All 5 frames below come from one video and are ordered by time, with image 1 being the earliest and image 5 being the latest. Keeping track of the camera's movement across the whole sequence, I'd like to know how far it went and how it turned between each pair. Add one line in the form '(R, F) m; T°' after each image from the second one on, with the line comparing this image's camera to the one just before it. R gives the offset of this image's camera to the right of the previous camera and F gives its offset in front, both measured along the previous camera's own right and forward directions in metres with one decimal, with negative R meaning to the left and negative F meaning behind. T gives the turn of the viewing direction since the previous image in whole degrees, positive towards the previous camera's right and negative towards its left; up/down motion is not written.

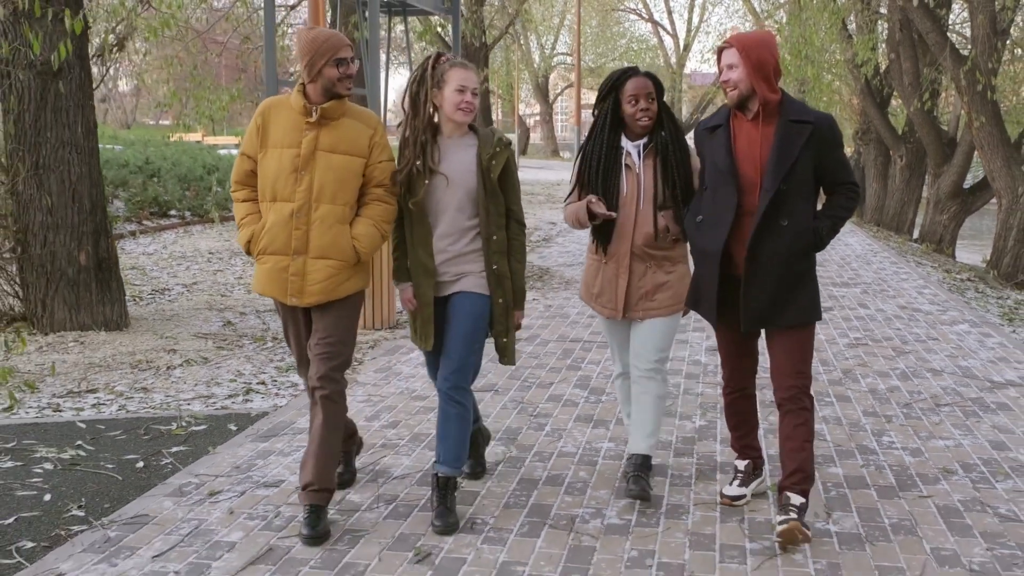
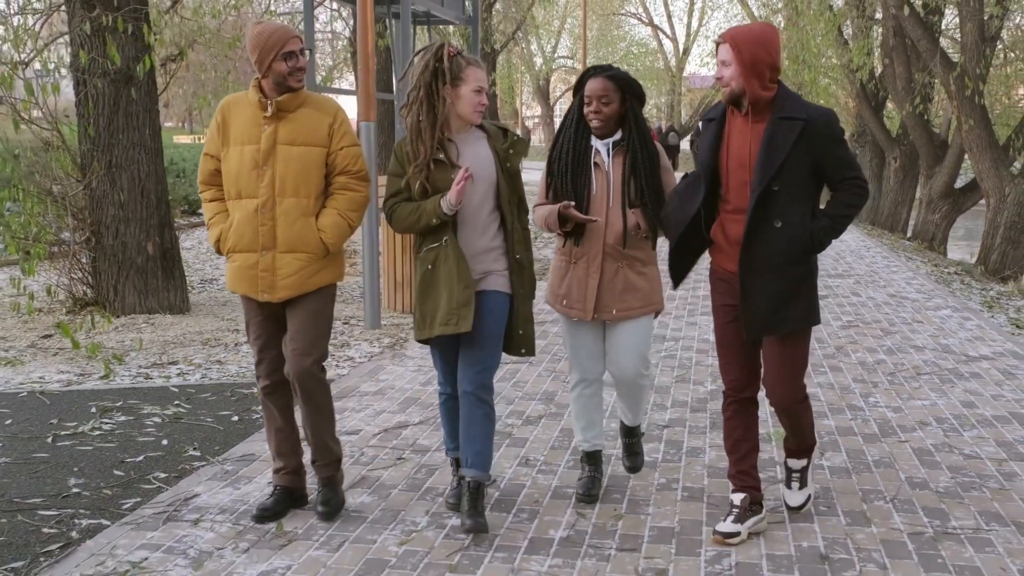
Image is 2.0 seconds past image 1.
(-0.2, -0.7) m; 0°
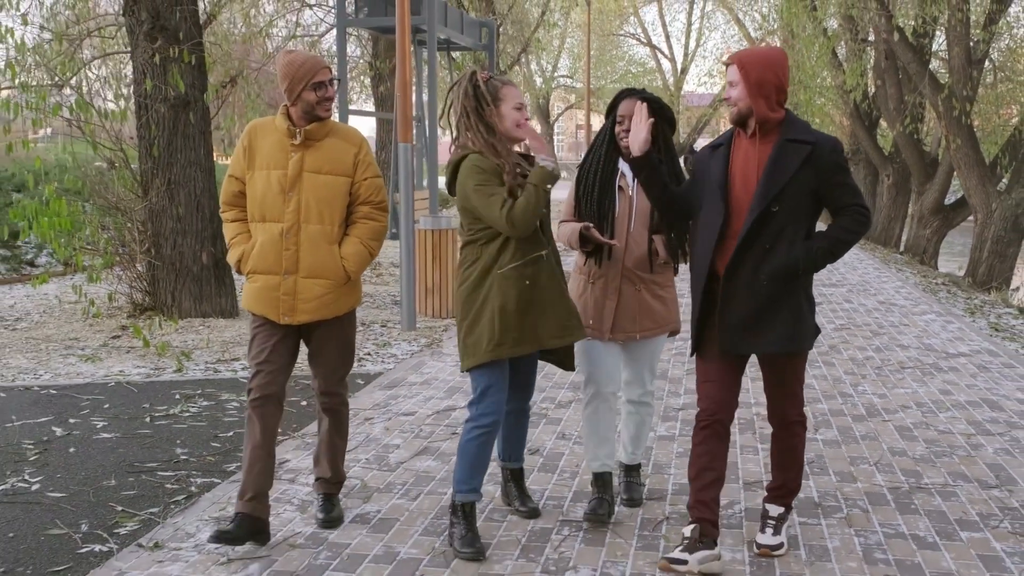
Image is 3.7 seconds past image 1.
(-0.2, -0.7) m; 0°
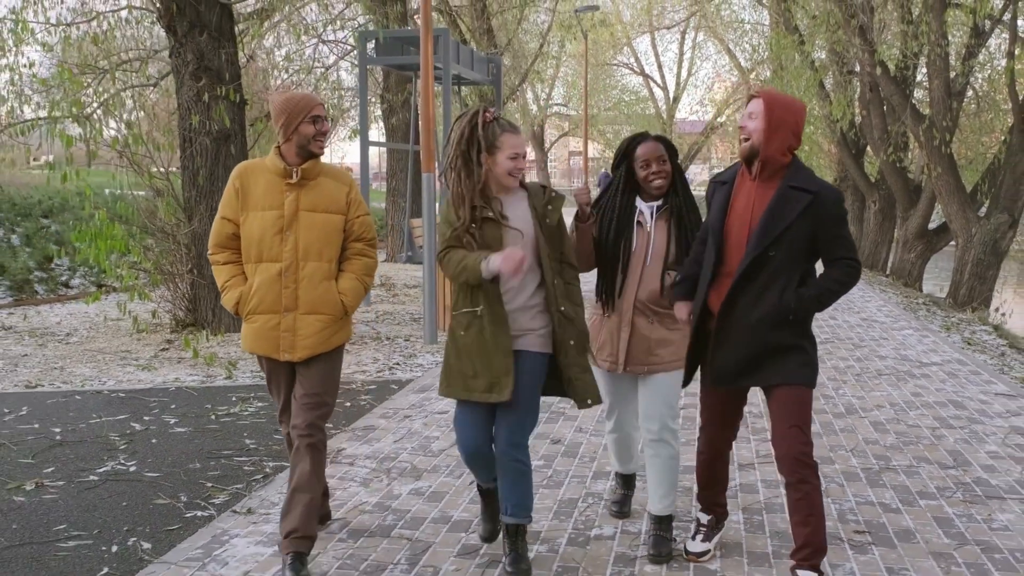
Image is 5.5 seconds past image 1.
(-0.2, -0.8) m; 0°
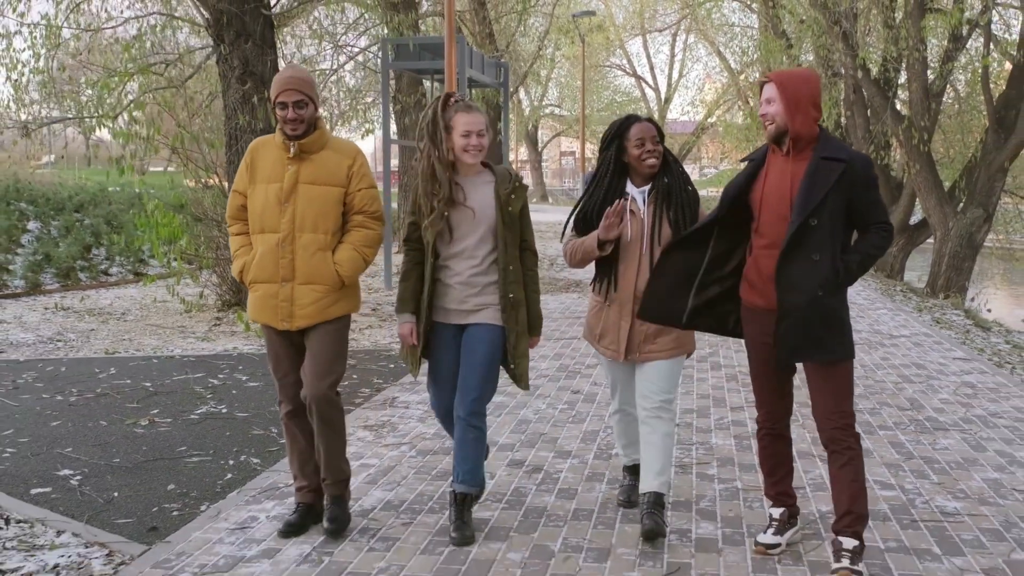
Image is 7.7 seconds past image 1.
(-0.2, -1.0) m; +1°
